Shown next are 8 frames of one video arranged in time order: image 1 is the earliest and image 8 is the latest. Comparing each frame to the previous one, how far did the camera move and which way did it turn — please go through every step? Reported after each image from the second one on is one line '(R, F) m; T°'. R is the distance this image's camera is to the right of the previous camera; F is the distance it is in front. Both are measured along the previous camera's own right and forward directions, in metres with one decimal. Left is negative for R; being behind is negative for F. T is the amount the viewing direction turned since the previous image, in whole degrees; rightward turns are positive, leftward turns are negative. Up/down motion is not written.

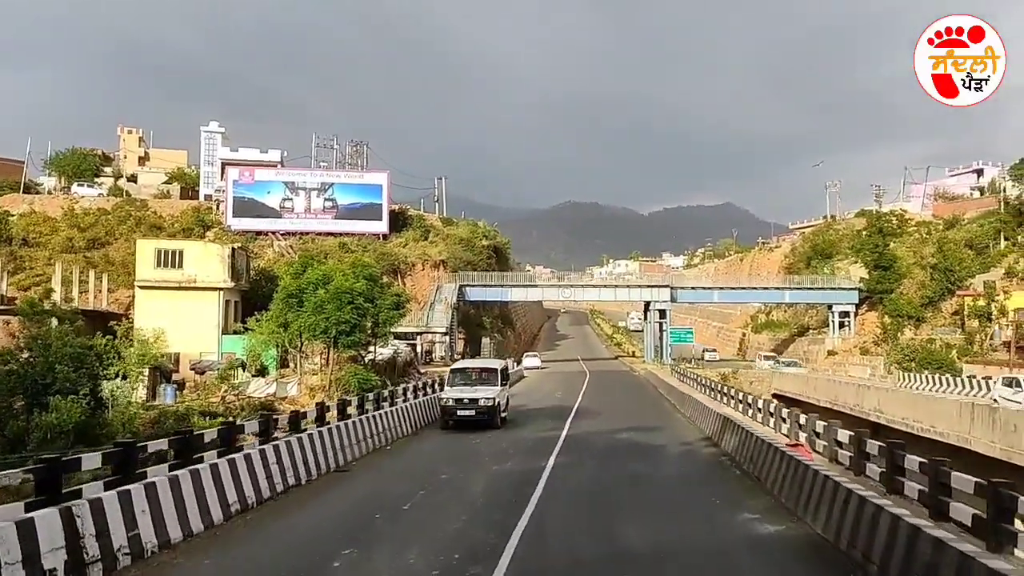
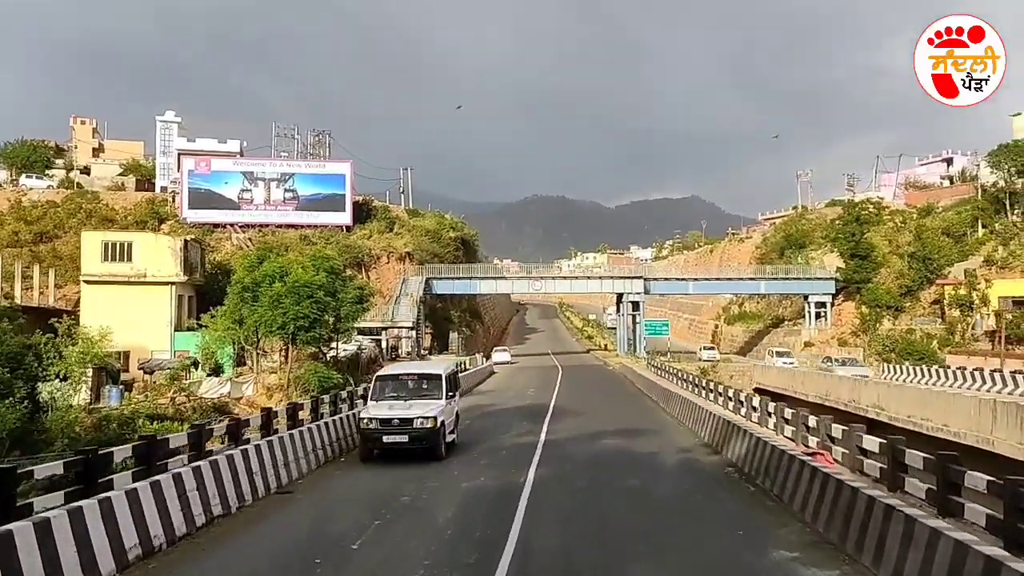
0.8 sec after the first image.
(-0.1, +2.2) m; +2°
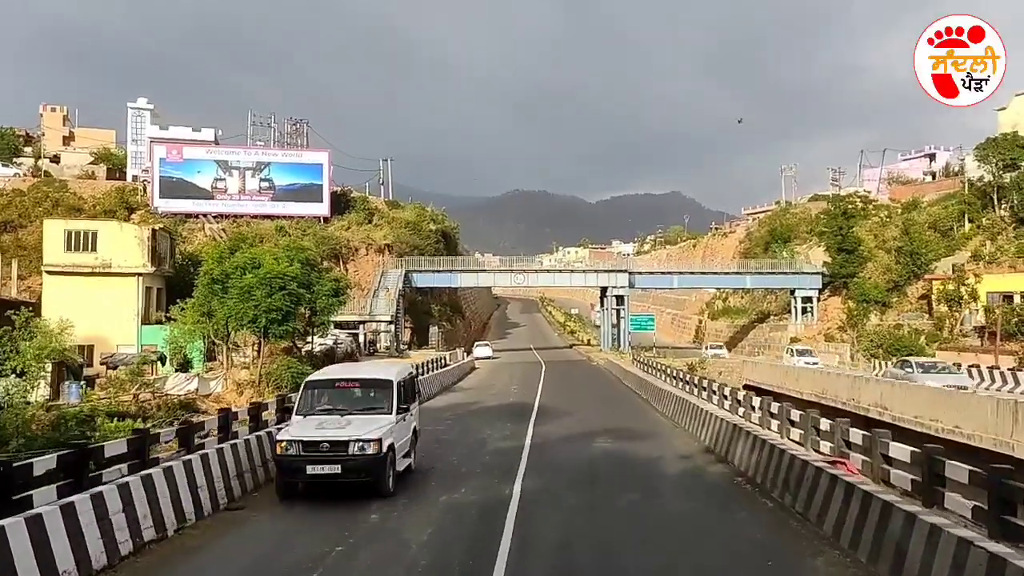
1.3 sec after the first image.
(-0.1, +1.5) m; +1°
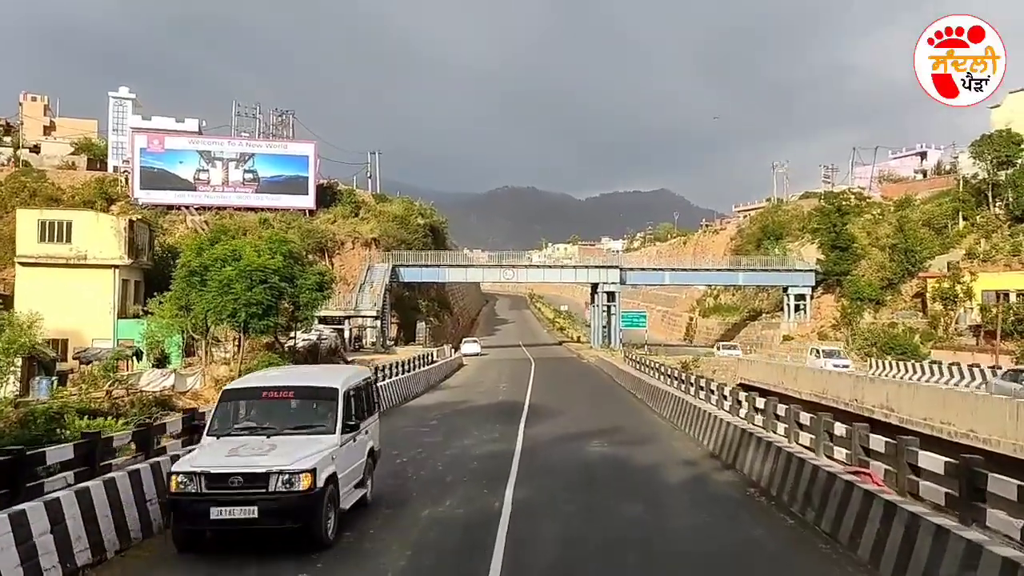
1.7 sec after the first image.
(0.0, +1.1) m; +1°
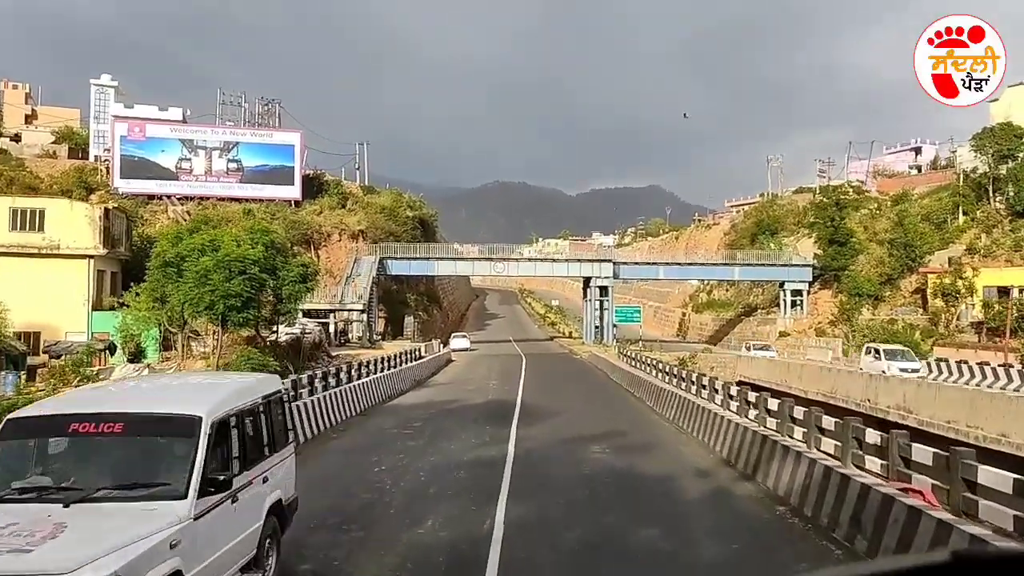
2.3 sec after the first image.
(0.0, +1.5) m; +1°
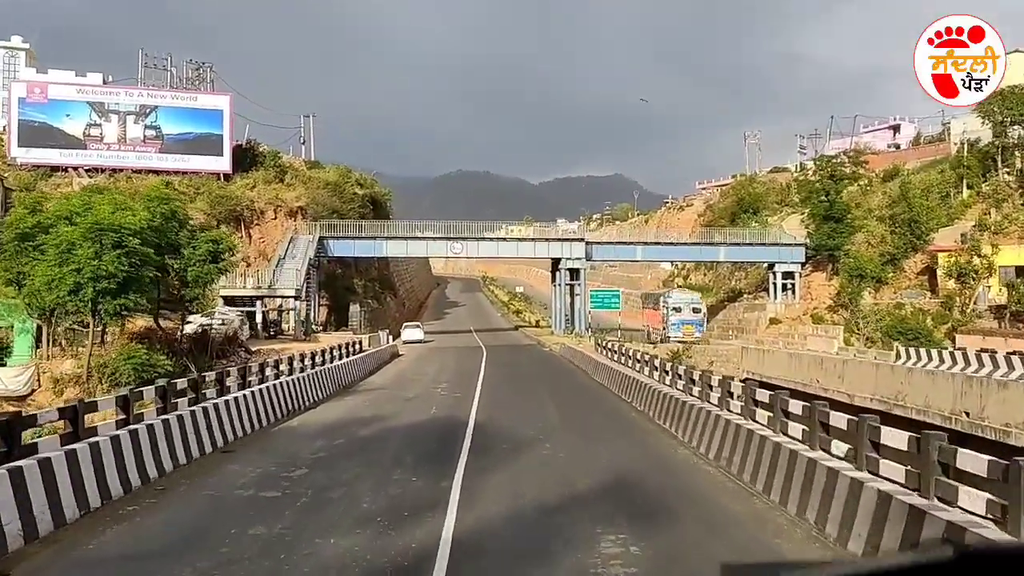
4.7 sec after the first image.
(+0.3, +6.9) m; +3°
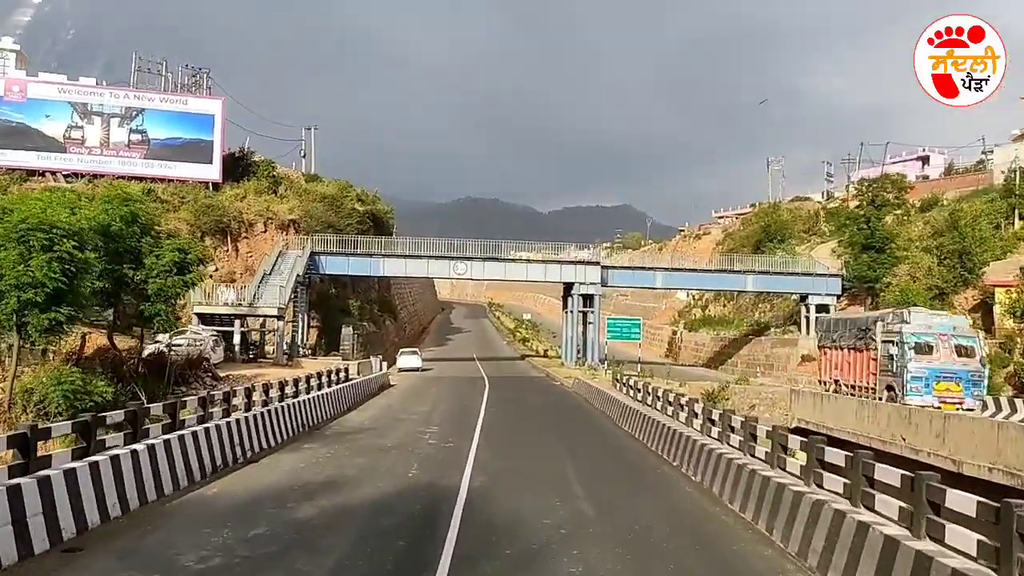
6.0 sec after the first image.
(-0.1, +4.5) m; 0°
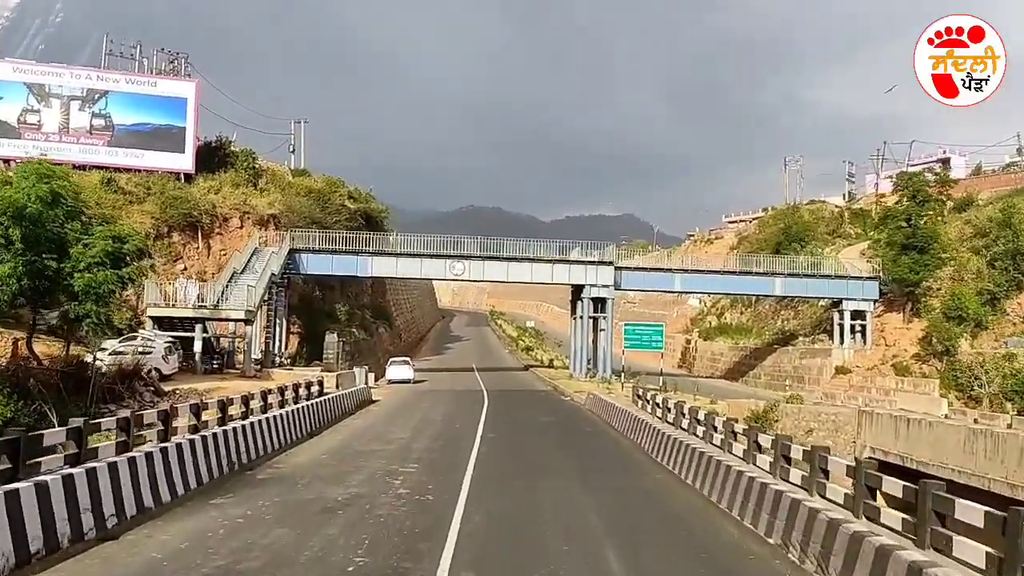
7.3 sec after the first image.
(0.0, +4.9) m; 0°
